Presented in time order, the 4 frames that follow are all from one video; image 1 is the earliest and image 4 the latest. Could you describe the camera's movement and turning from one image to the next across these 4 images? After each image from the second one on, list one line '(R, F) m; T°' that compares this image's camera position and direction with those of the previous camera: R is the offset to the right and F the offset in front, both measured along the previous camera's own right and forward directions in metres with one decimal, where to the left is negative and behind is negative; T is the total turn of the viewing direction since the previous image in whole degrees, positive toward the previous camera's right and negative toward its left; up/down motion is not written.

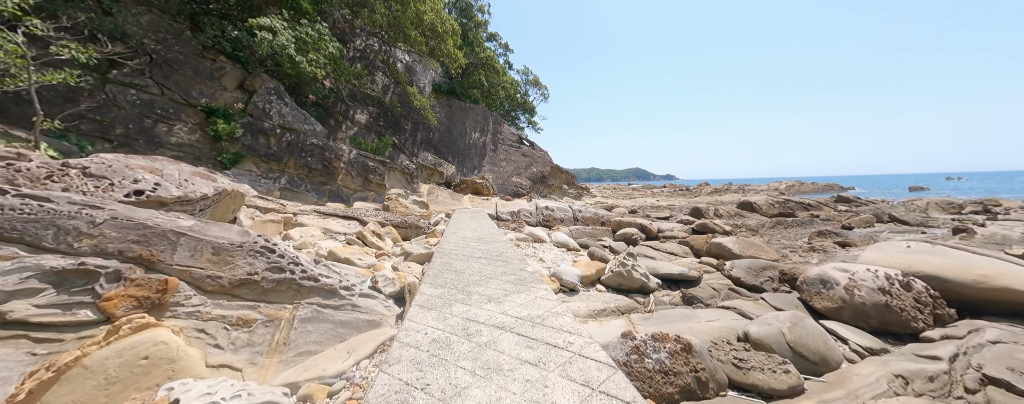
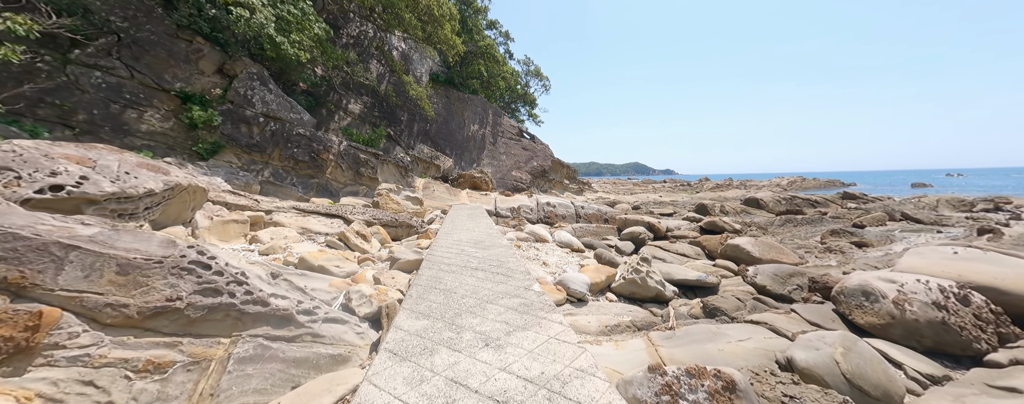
(0.0, +0.5) m; 0°
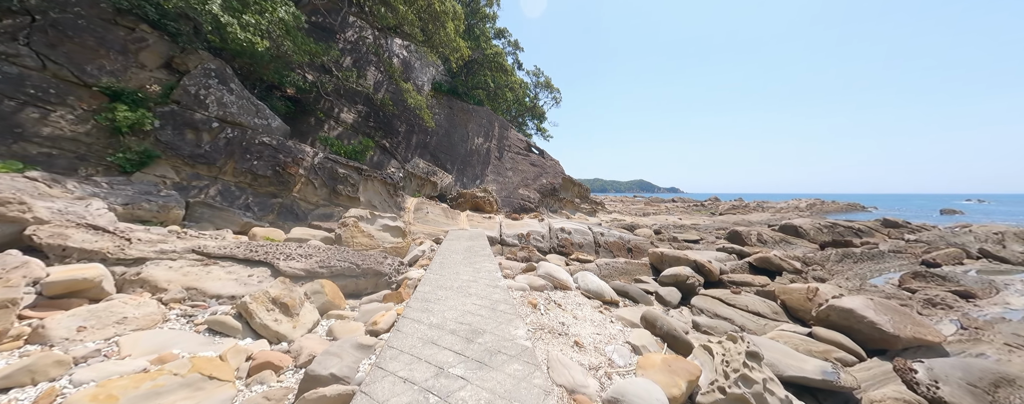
(-0.2, +1.6) m; -1°
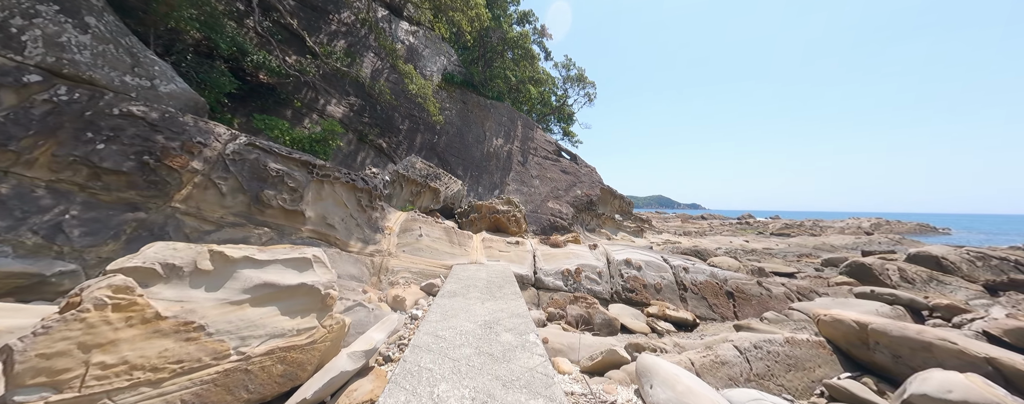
(-0.5, +3.1) m; -3°
